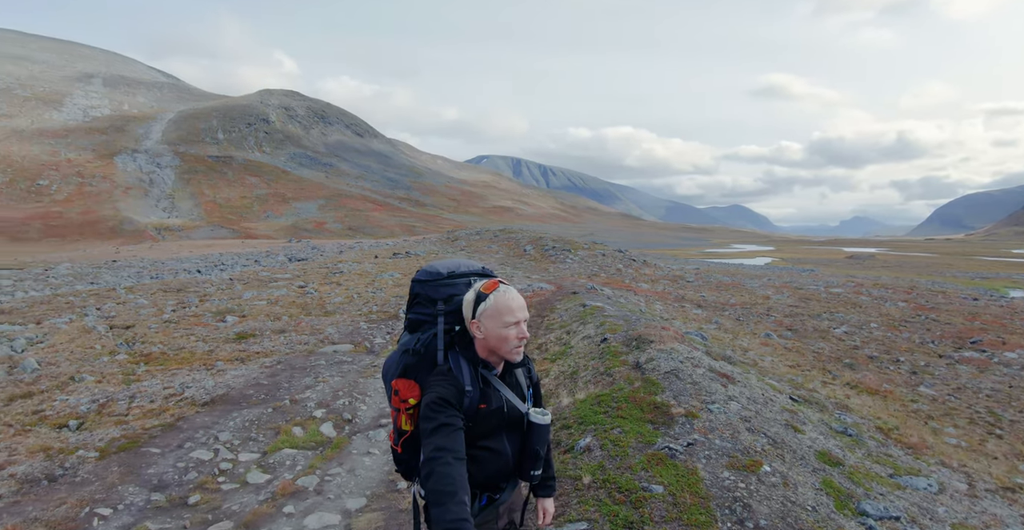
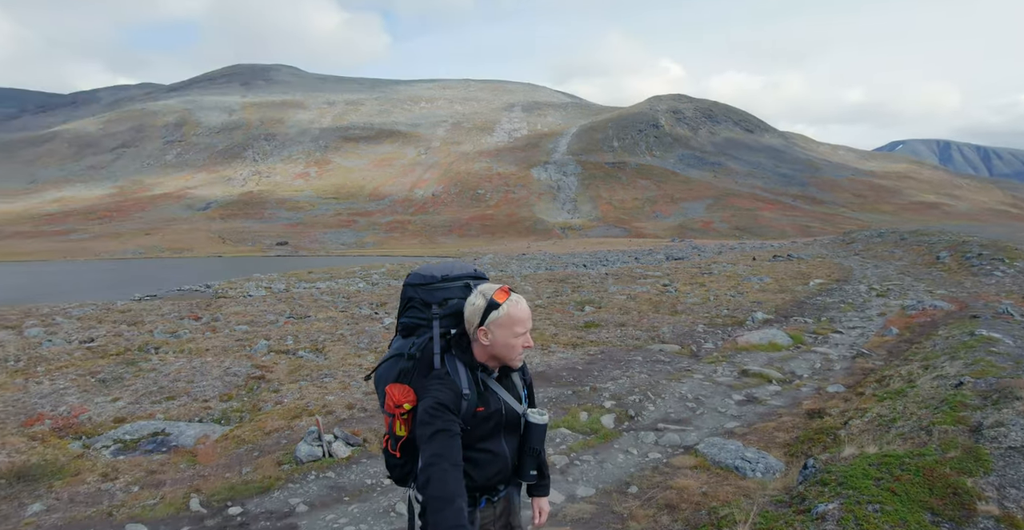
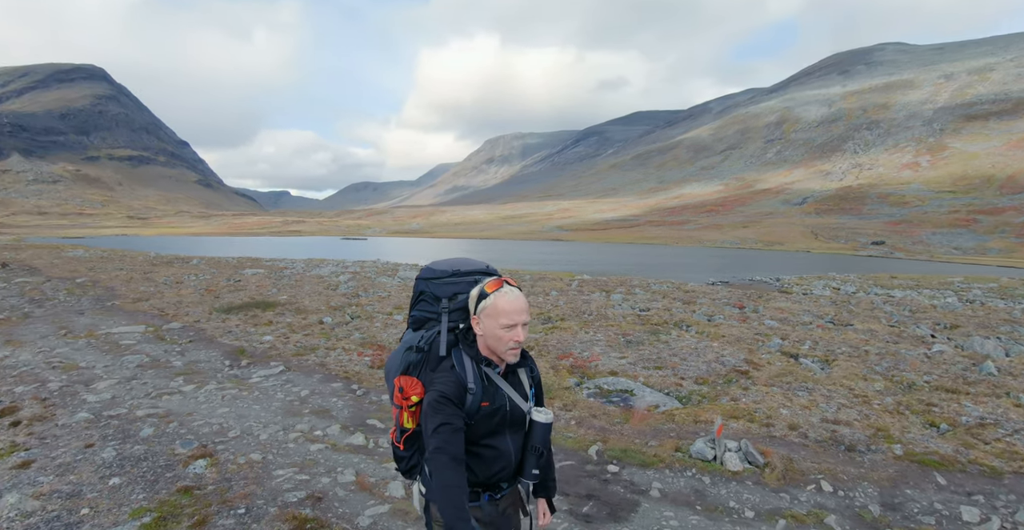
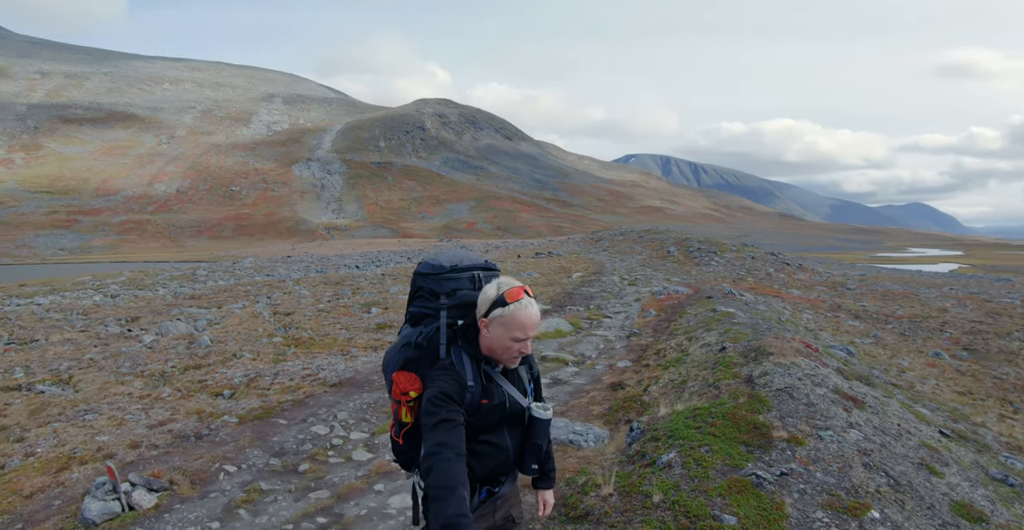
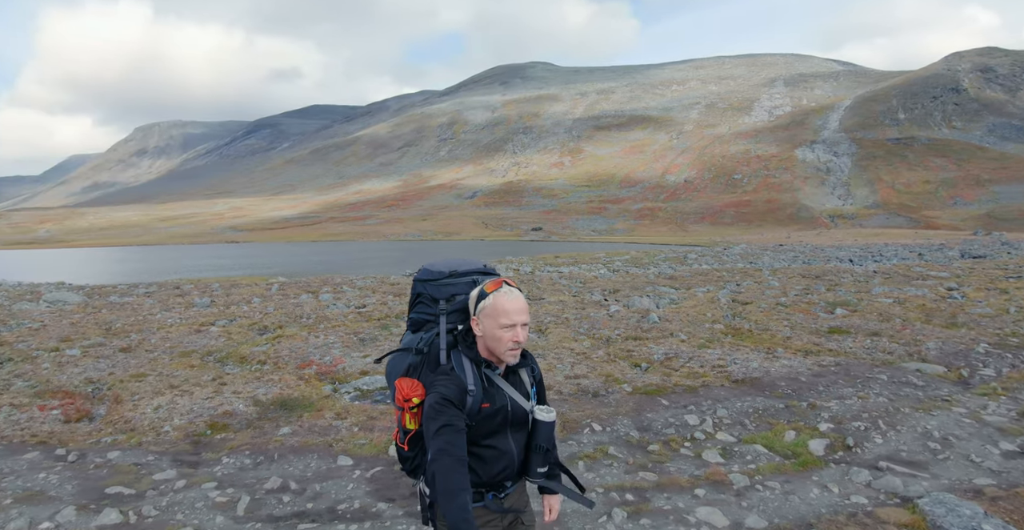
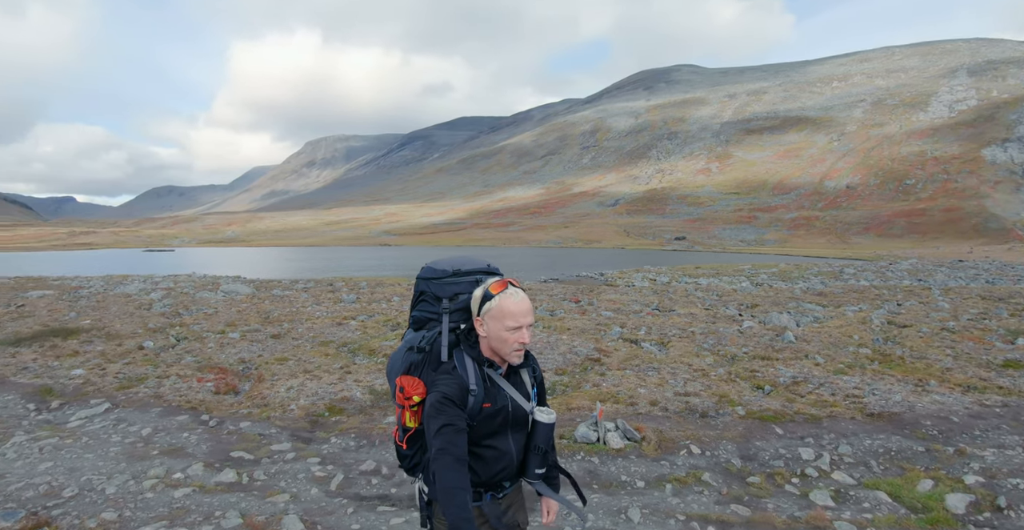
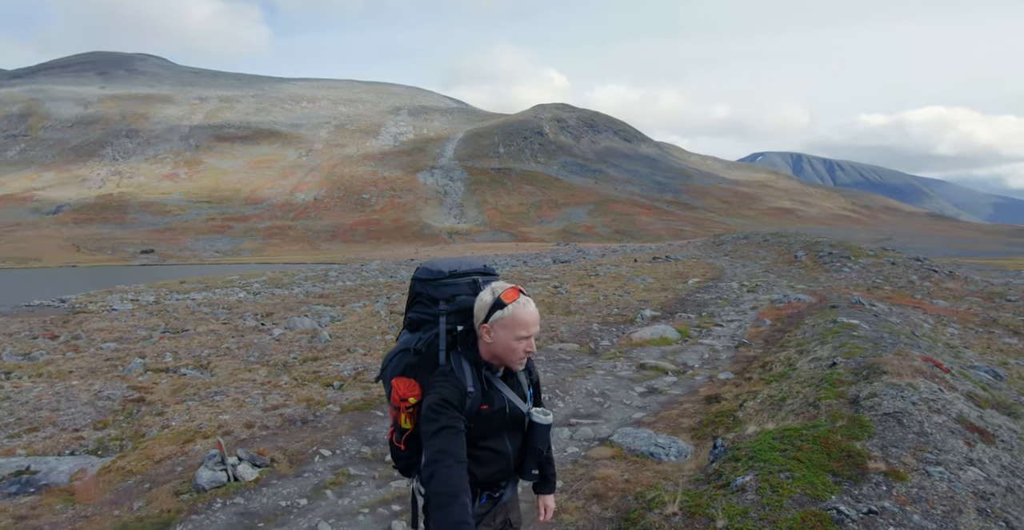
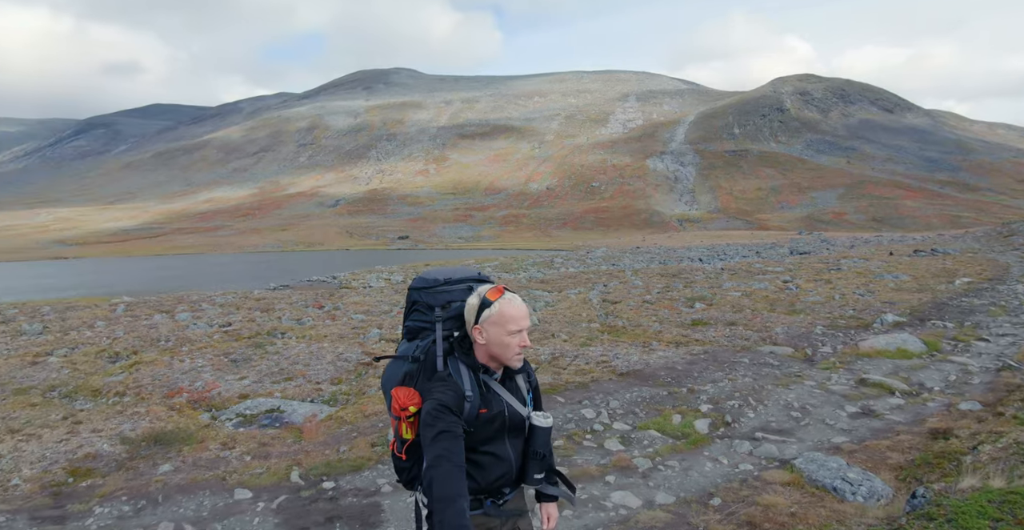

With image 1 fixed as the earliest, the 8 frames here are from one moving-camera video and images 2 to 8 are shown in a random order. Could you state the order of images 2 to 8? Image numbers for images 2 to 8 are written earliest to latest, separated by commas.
4, 7, 2, 8, 5, 6, 3
